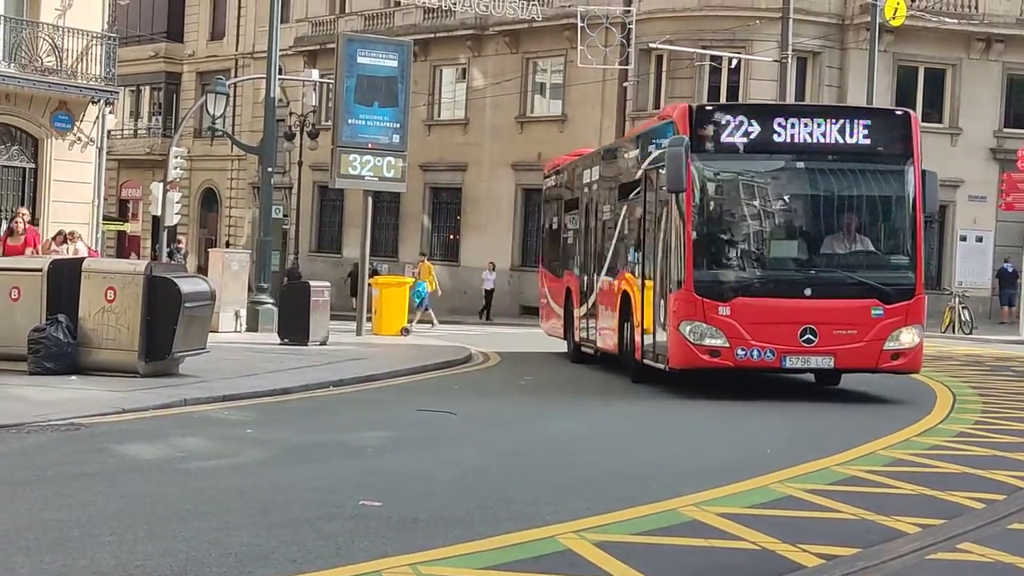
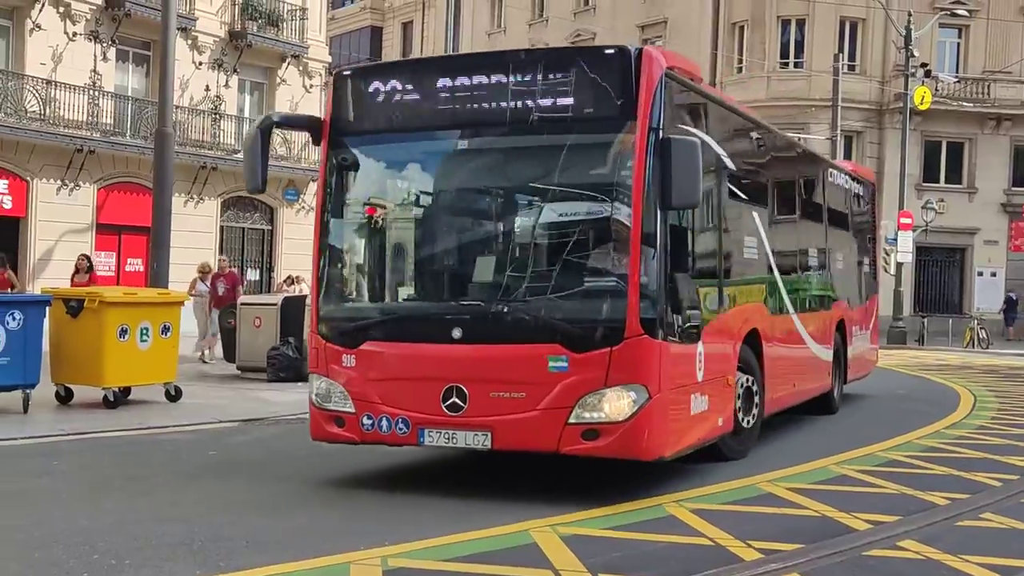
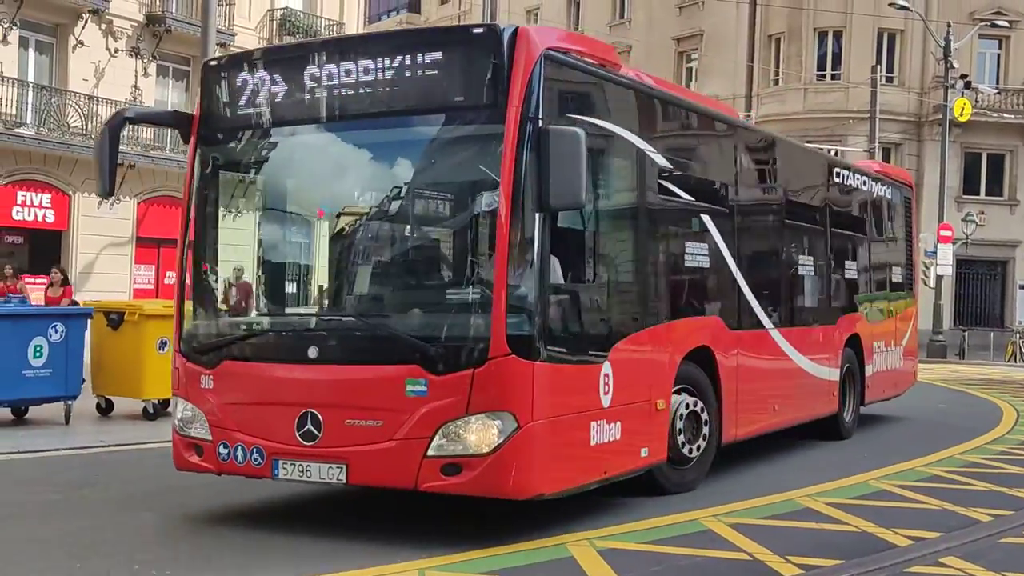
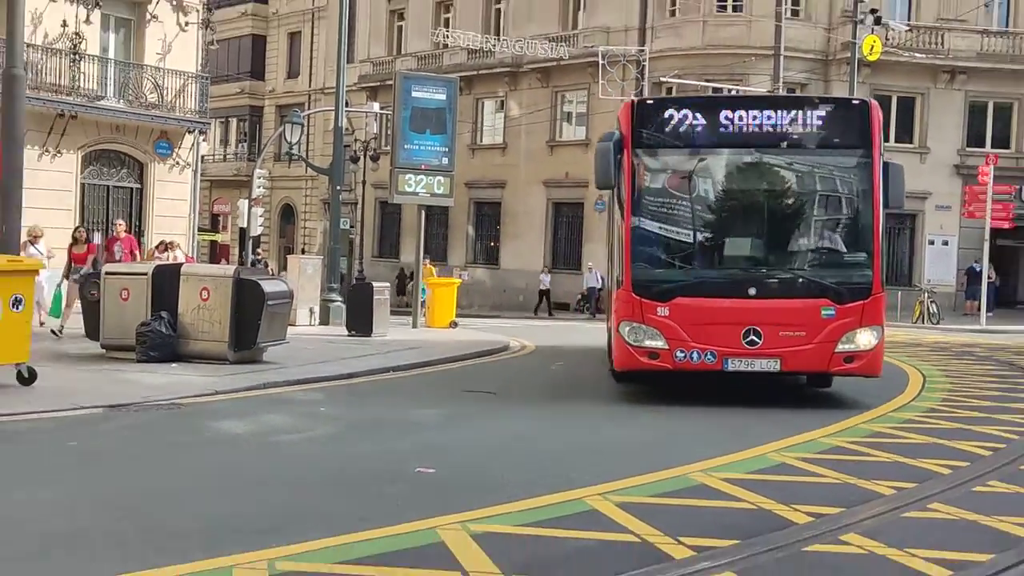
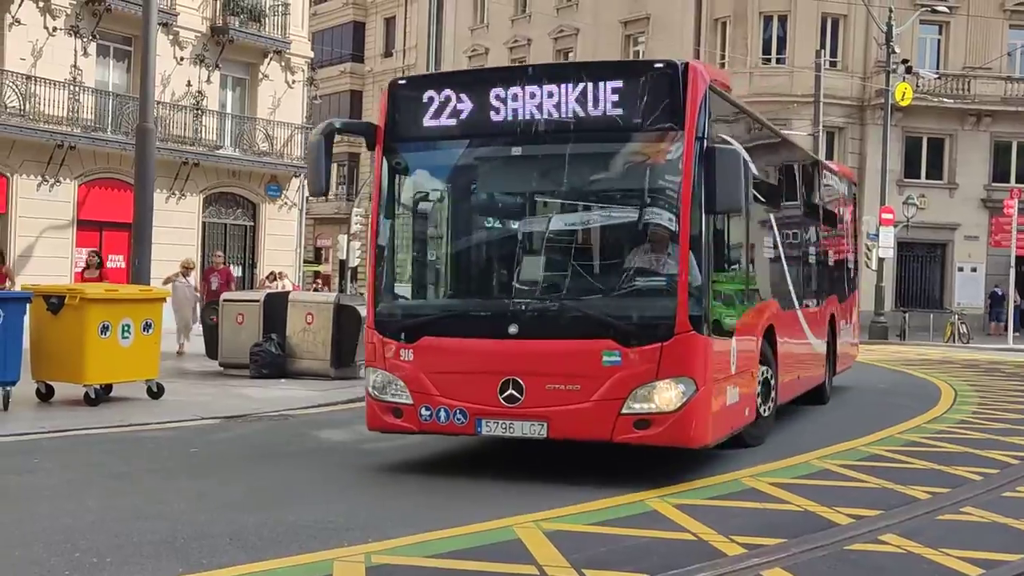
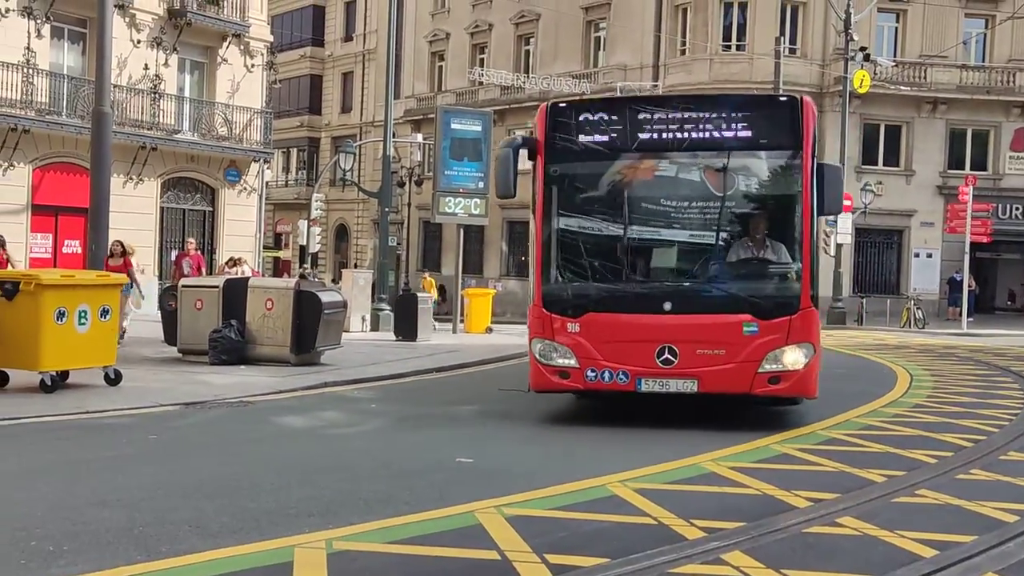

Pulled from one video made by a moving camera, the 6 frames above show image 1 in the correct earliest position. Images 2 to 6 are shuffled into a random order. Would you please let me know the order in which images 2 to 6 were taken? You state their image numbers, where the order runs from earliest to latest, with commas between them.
4, 6, 5, 2, 3
